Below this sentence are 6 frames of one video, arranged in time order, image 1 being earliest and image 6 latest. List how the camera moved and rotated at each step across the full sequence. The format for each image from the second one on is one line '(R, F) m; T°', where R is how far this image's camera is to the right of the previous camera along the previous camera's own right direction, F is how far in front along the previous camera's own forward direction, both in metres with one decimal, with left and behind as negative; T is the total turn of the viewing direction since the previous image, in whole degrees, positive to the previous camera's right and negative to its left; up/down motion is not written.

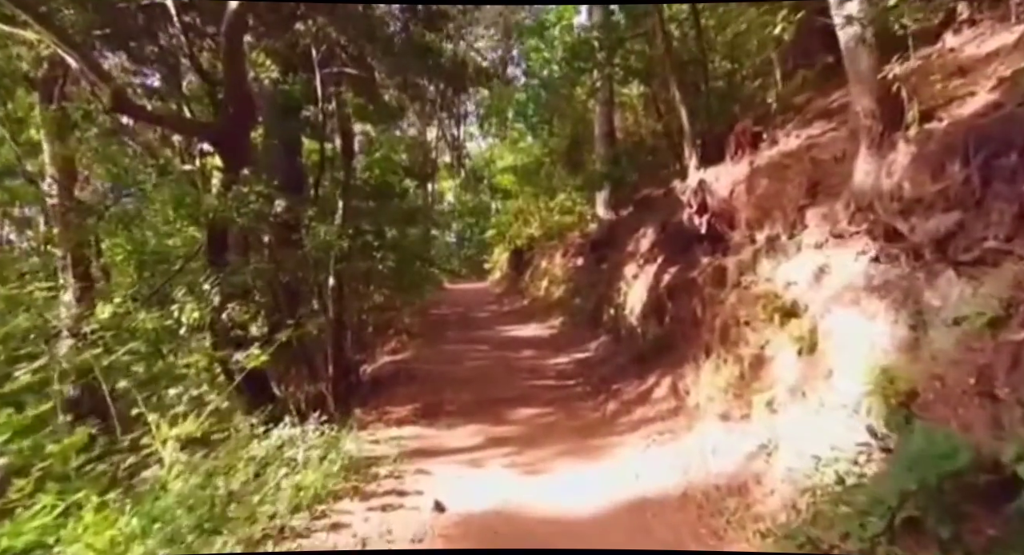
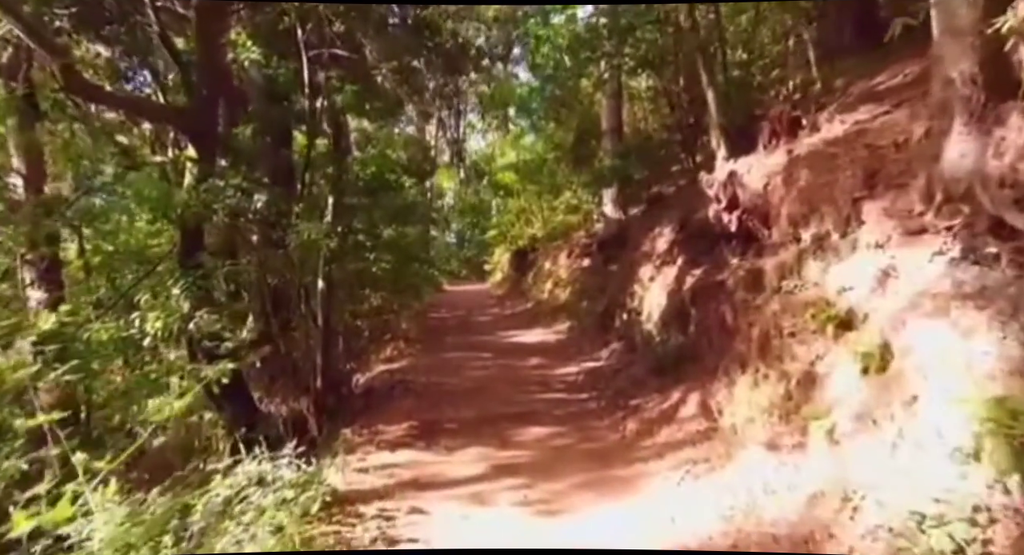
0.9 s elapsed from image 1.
(0.0, +0.4) m; 0°
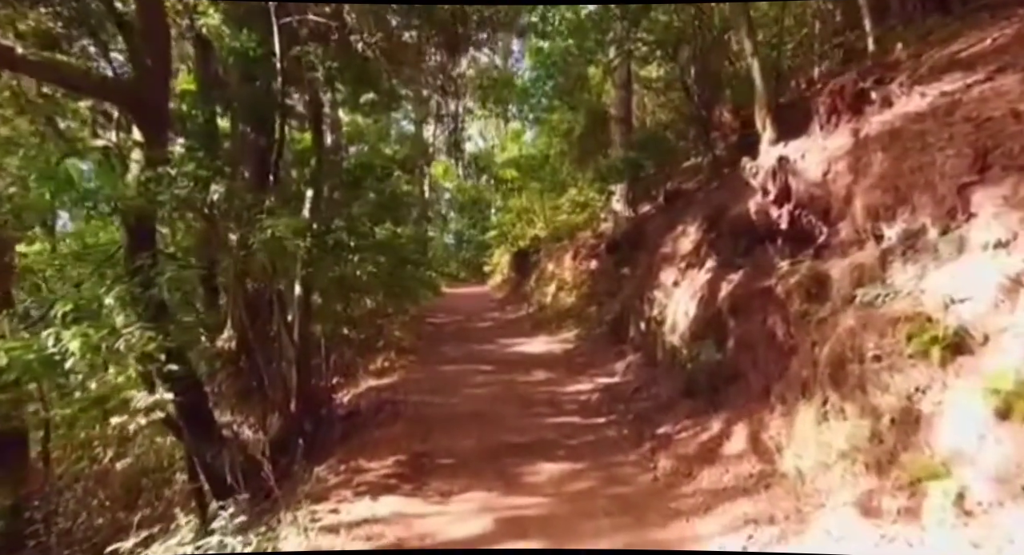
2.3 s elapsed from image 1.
(0.0, +0.5) m; 0°
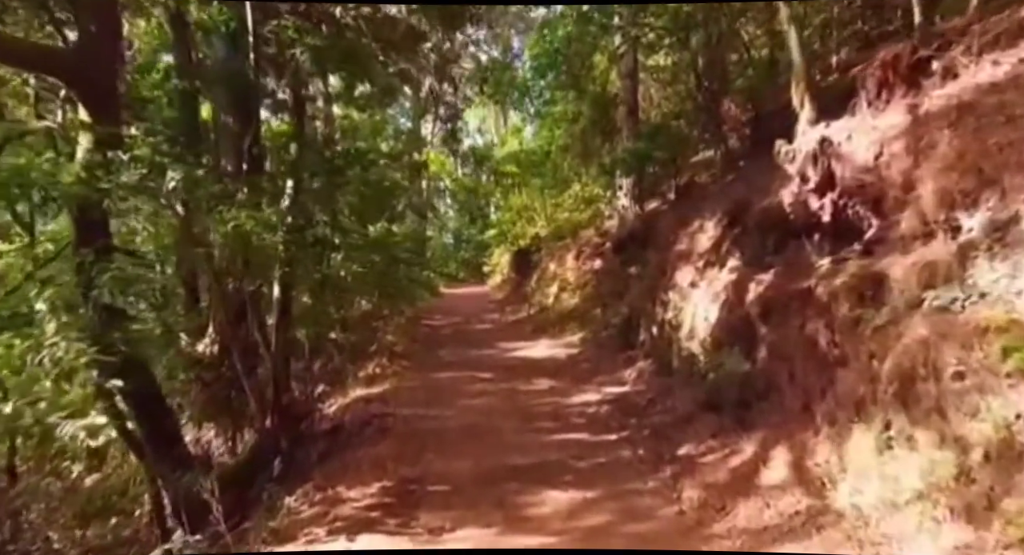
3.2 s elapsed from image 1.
(0.0, +0.4) m; 0°
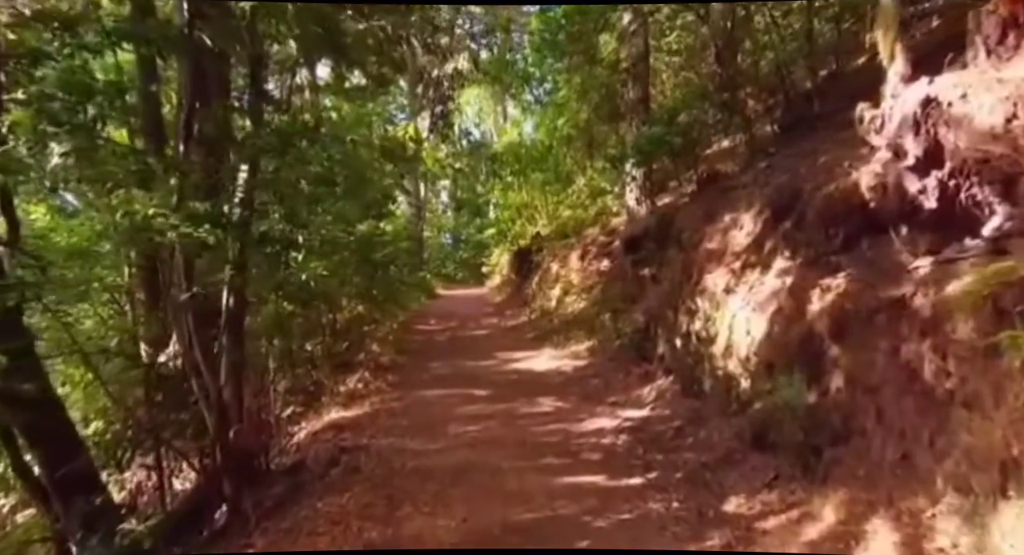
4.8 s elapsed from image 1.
(0.0, +0.6) m; 0°
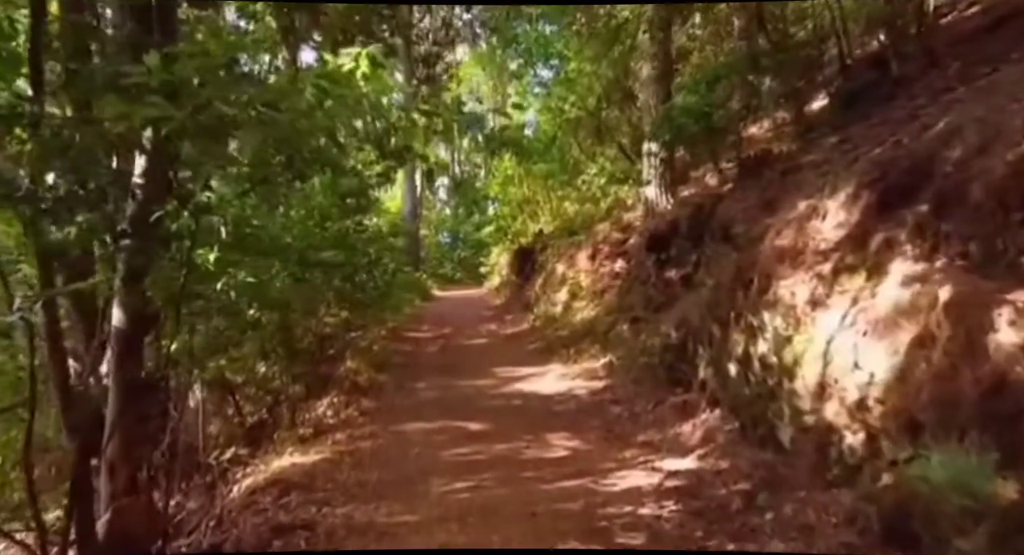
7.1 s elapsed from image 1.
(0.0, +0.8) m; 0°
